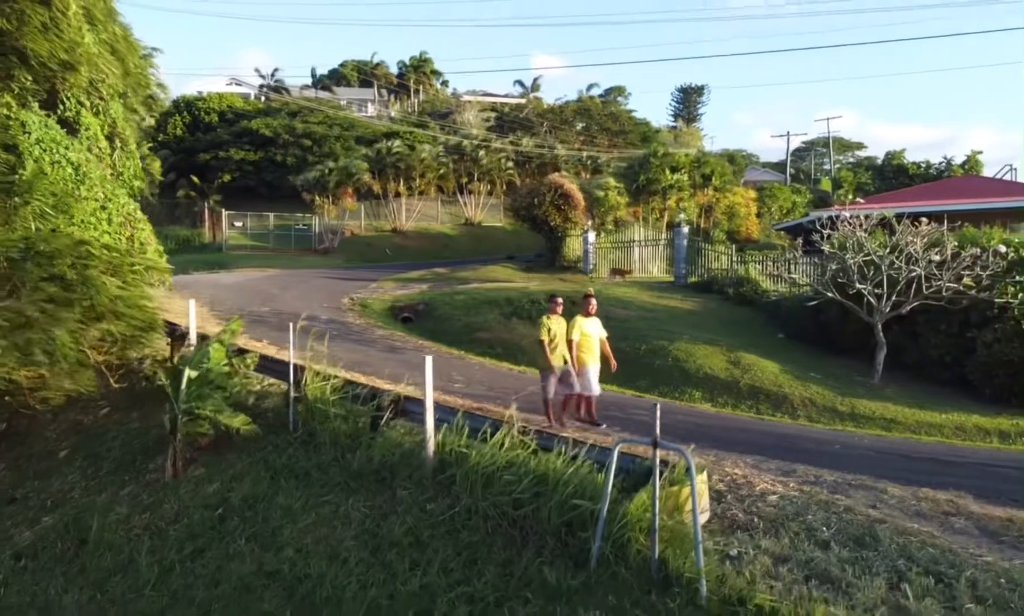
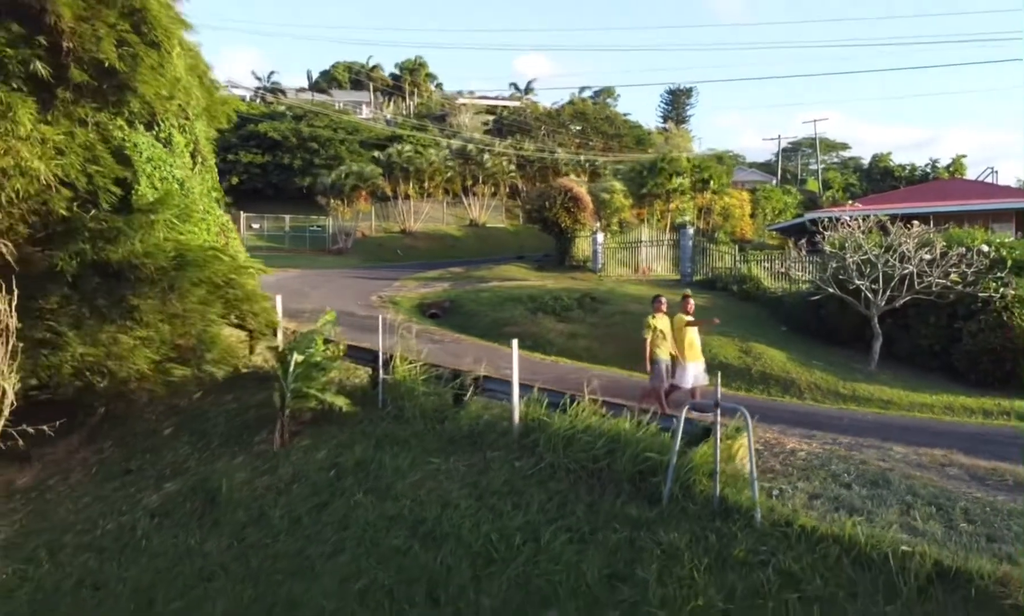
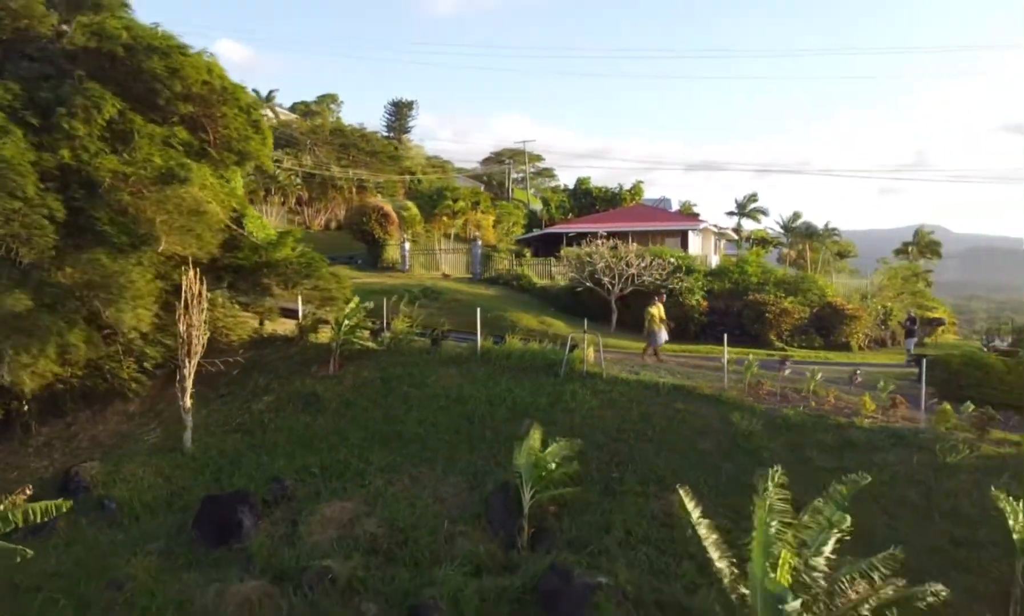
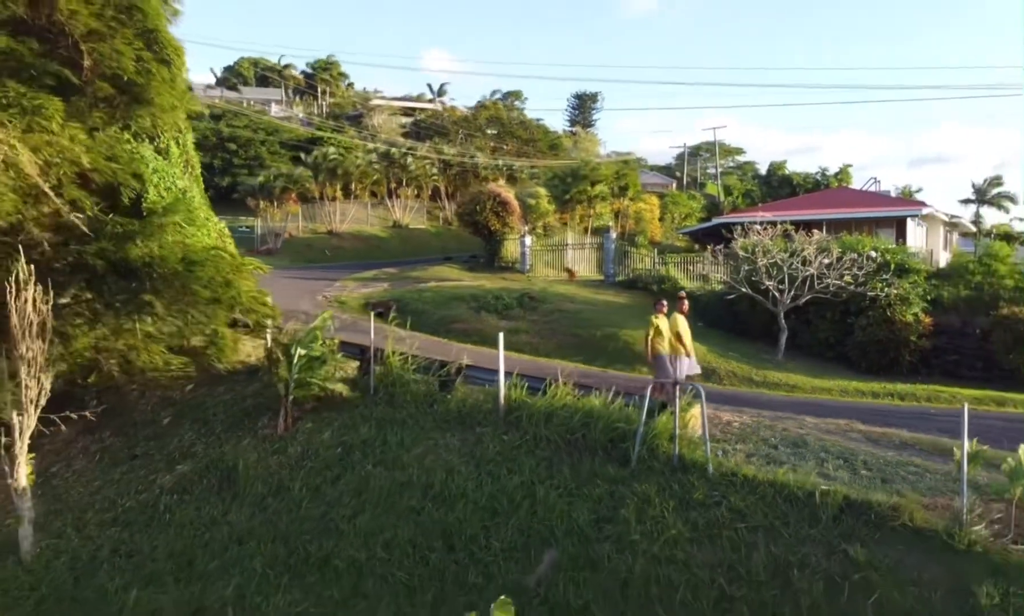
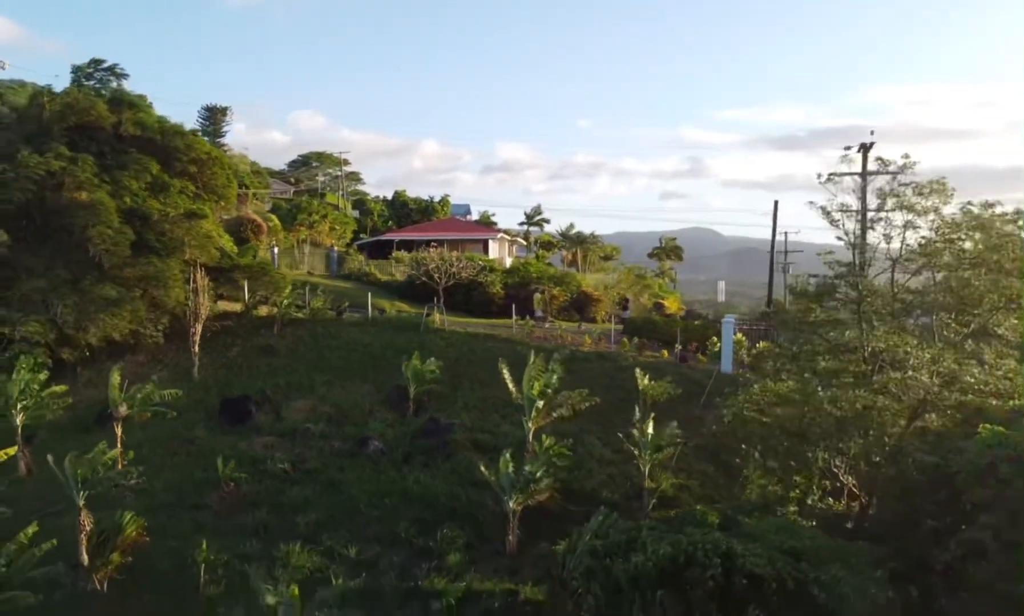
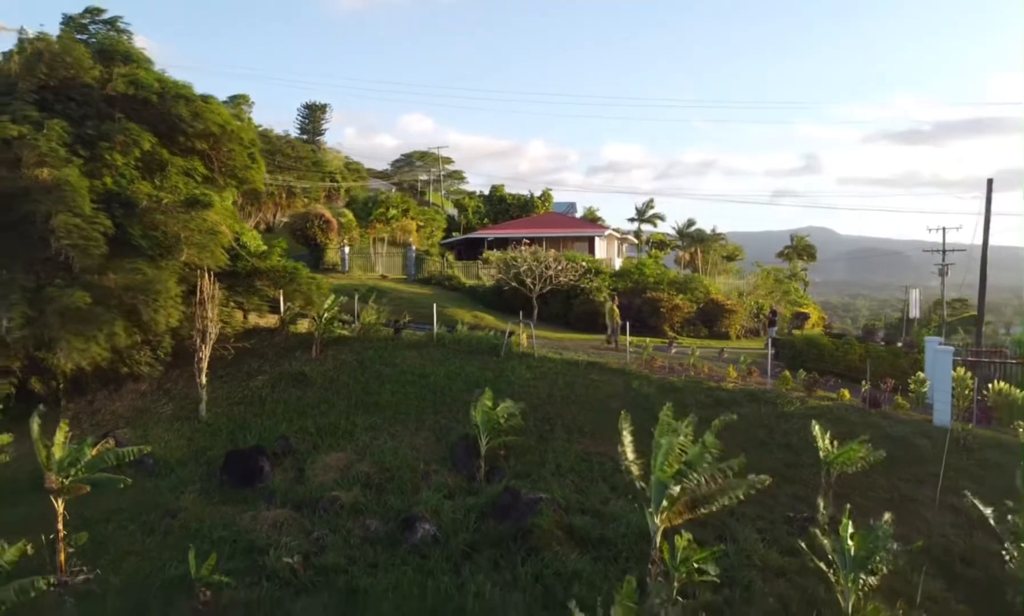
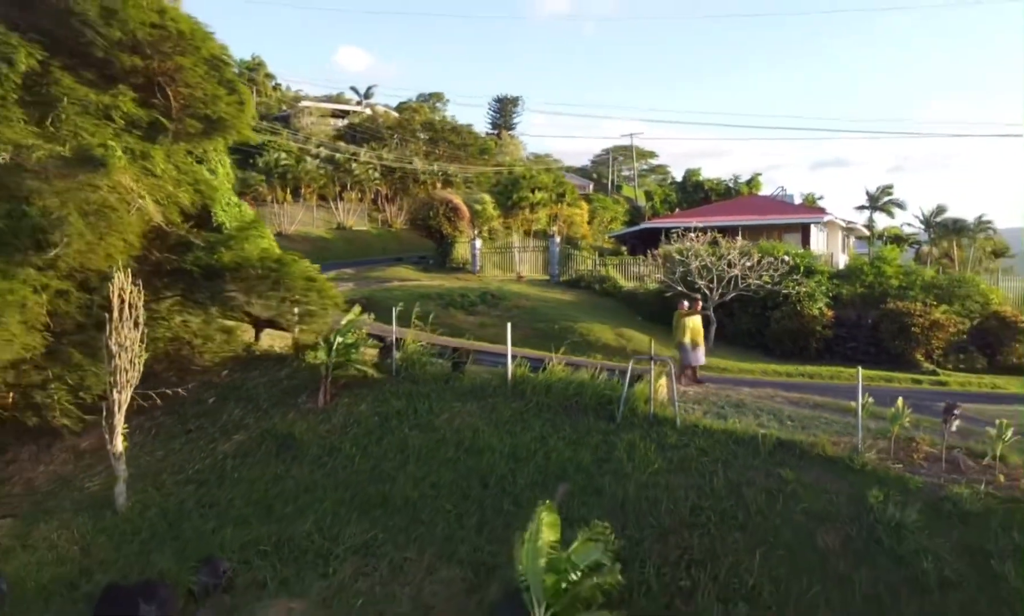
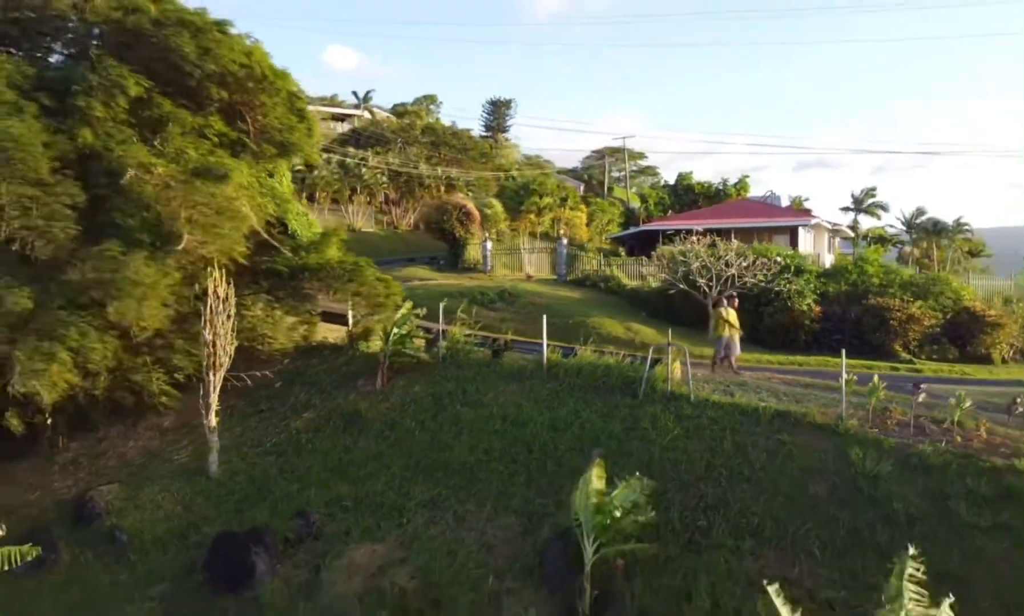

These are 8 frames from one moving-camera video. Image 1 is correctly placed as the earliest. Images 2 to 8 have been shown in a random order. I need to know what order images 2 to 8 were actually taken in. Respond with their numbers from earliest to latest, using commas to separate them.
2, 4, 7, 8, 3, 6, 5
